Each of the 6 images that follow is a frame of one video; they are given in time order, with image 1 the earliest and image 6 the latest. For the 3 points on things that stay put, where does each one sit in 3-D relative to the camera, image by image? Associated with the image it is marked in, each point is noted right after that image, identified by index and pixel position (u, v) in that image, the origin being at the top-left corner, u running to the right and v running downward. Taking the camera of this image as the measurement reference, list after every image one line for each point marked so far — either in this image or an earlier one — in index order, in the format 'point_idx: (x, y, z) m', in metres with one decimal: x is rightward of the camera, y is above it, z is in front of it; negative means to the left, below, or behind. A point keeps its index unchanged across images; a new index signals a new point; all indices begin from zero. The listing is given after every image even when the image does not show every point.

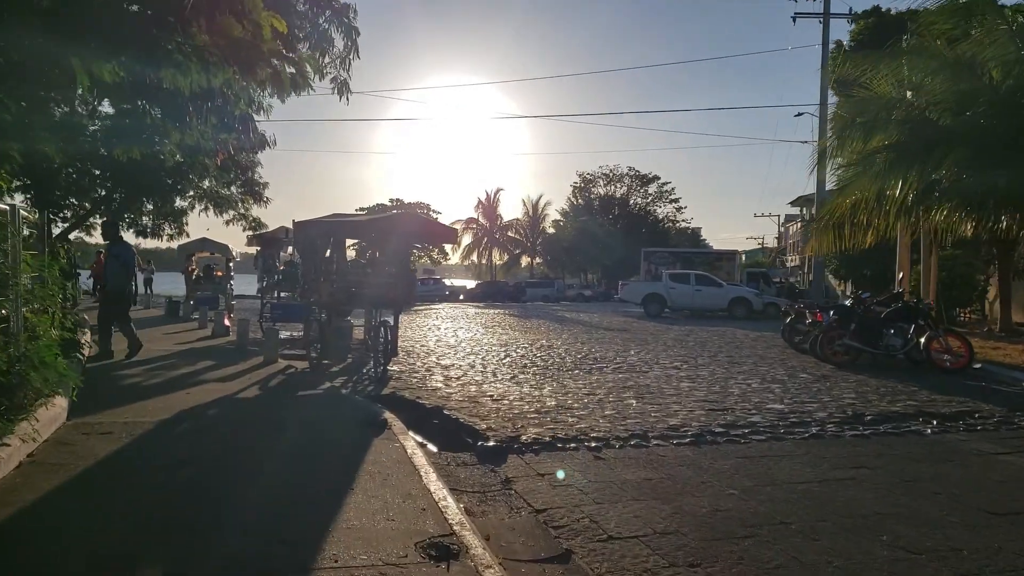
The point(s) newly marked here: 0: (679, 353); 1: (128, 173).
0: (+3.5, -1.4, +15.9) m
1: (-8.4, +2.5, +17.0) m
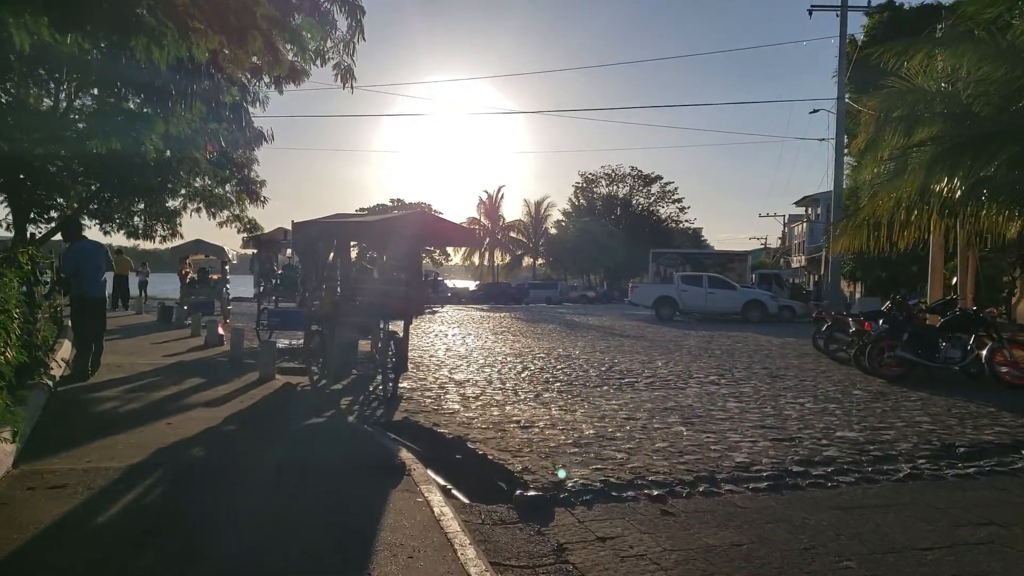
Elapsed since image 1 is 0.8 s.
0: (+3.8, -1.5, +14.7) m
1: (-8.1, +2.4, +15.8) m
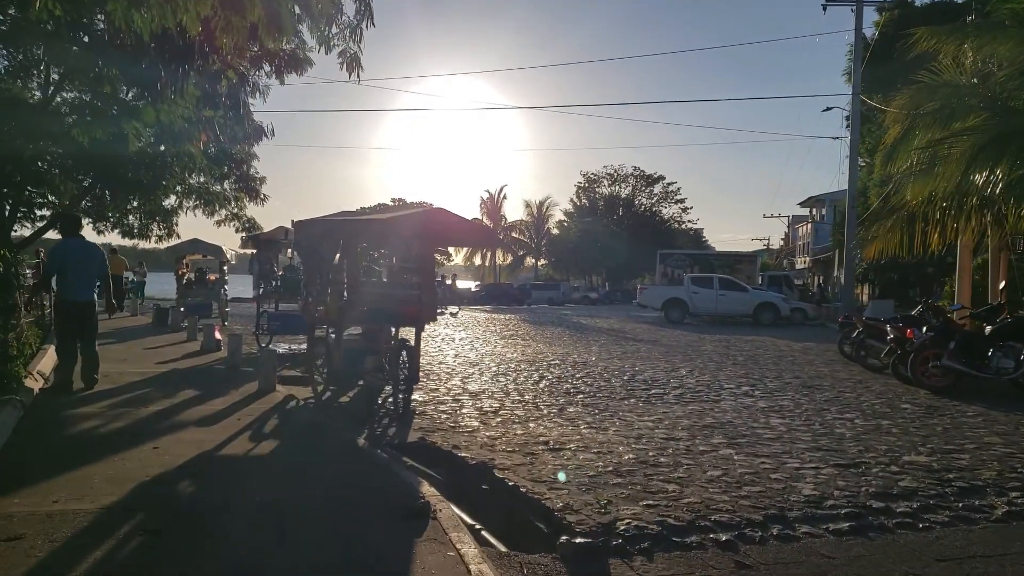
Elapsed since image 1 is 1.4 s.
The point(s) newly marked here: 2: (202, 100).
0: (+4.1, -1.6, +13.9) m
1: (-7.8, +2.4, +14.9) m
2: (-4.4, +2.7, +10.9) m
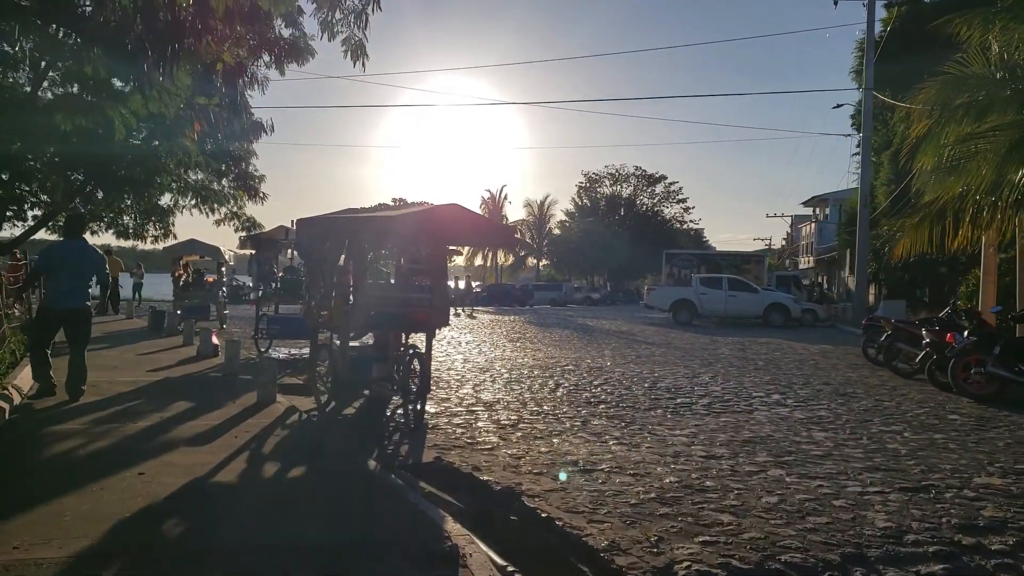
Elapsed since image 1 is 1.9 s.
0: (+4.3, -1.6, +13.2) m
1: (-7.6, +2.3, +14.2) m
2: (-4.2, +2.7, +10.2) m
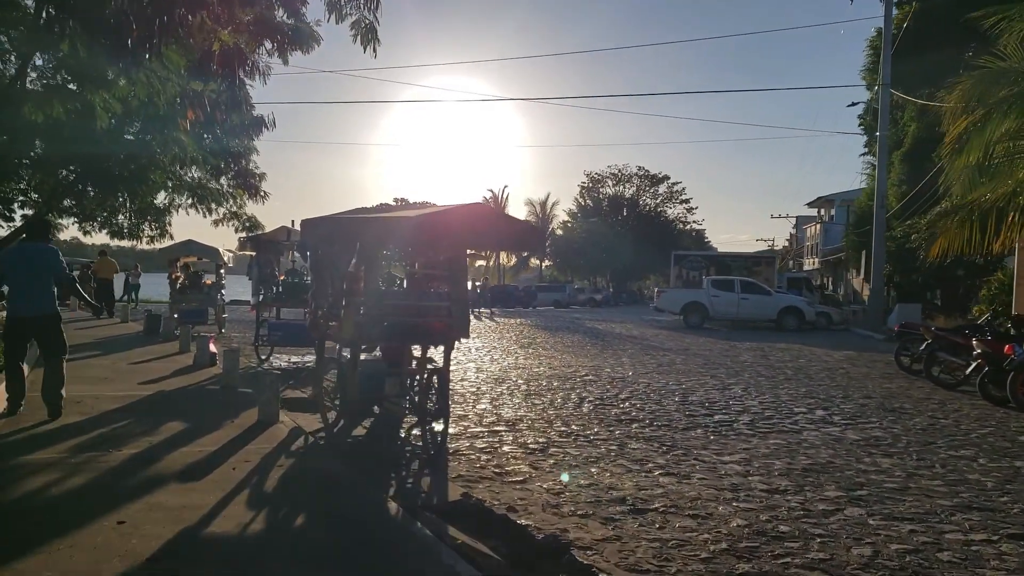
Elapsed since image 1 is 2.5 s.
0: (+4.6, -1.7, +12.3) m
1: (-7.3, +2.2, +13.3) m
2: (-3.9, +2.6, +9.3) m
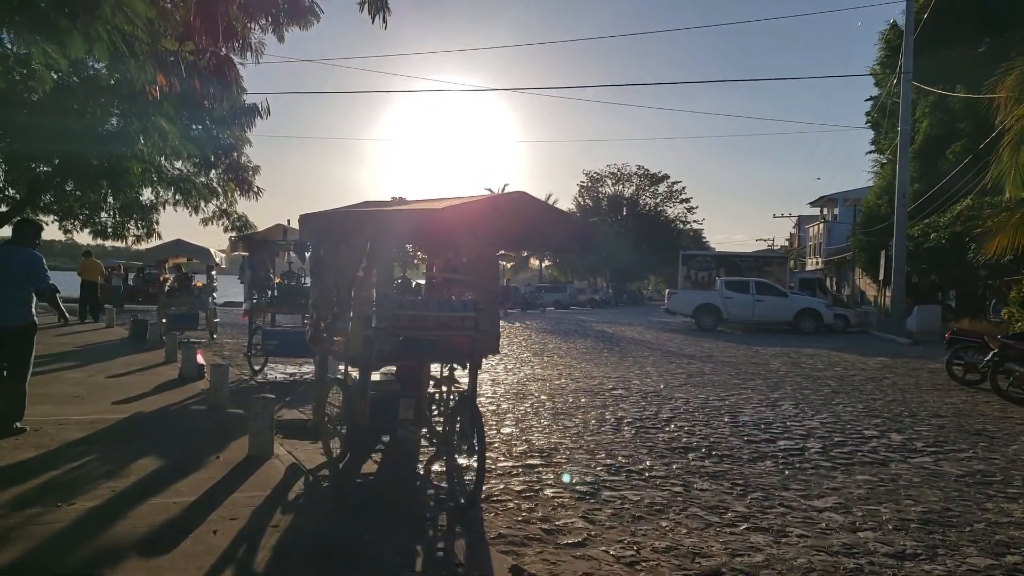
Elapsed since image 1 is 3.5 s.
0: (+4.9, -1.7, +11.0) m
1: (-7.0, +2.2, +12.0) m
2: (-3.6, +2.5, +8.0) m
